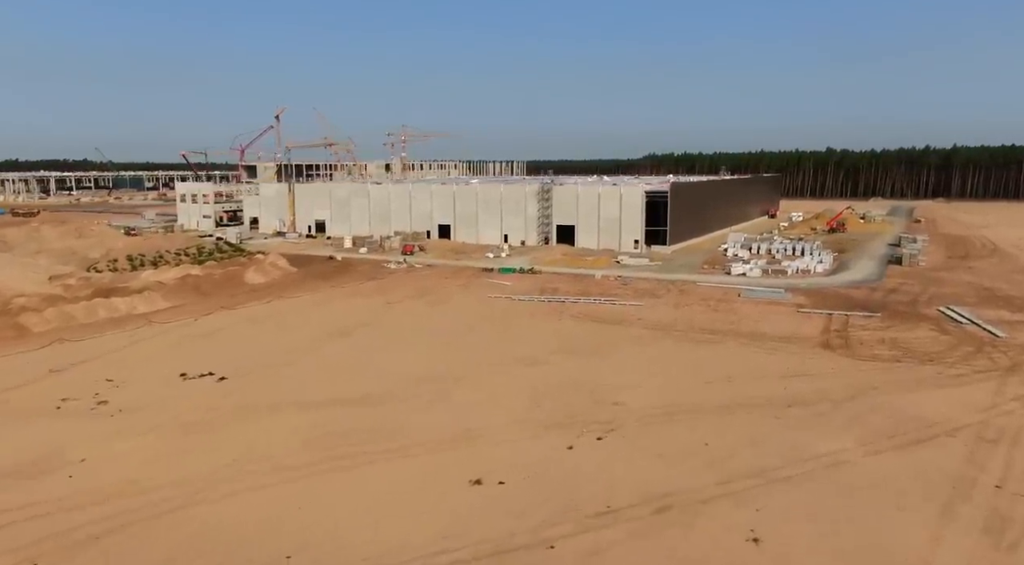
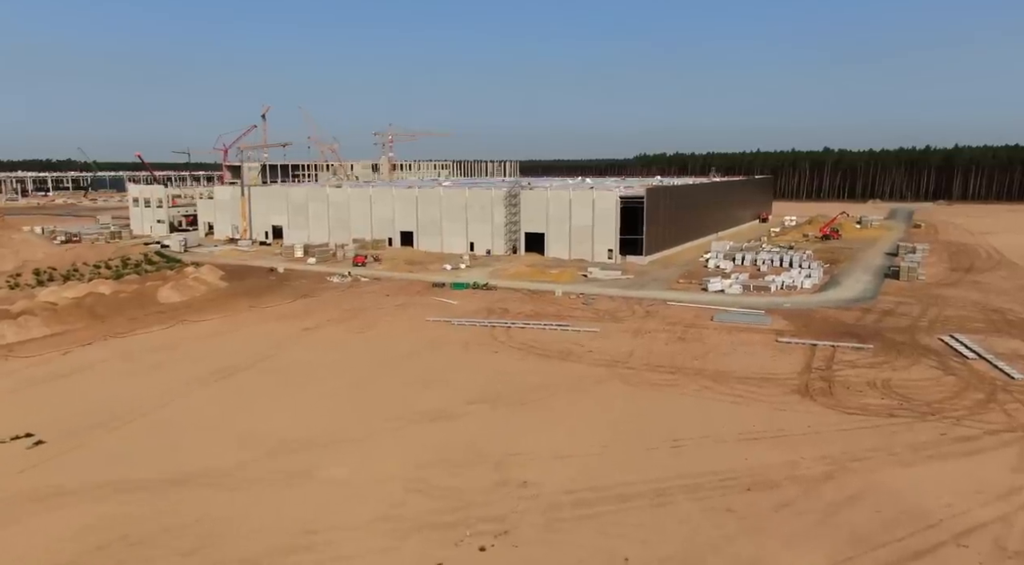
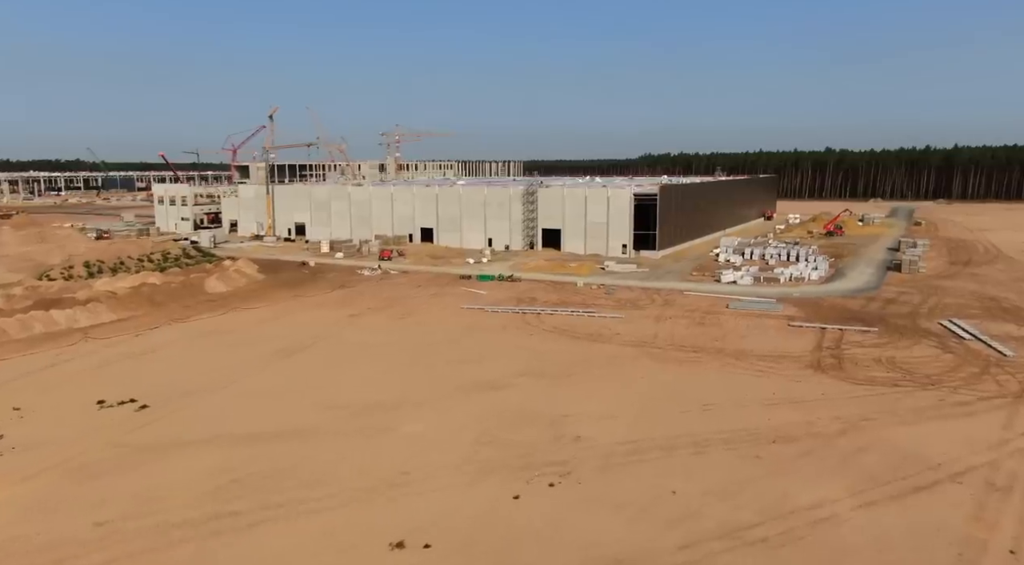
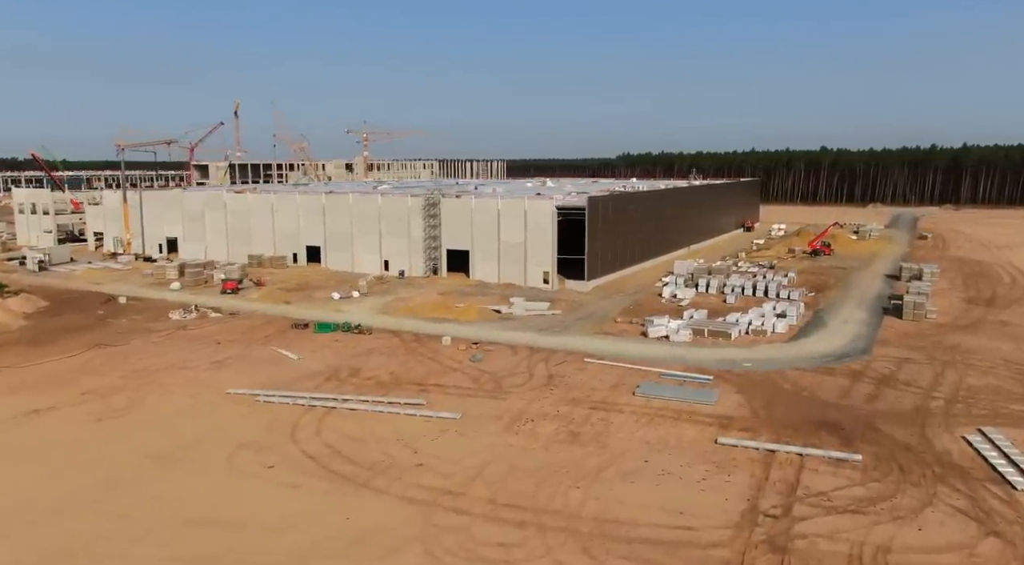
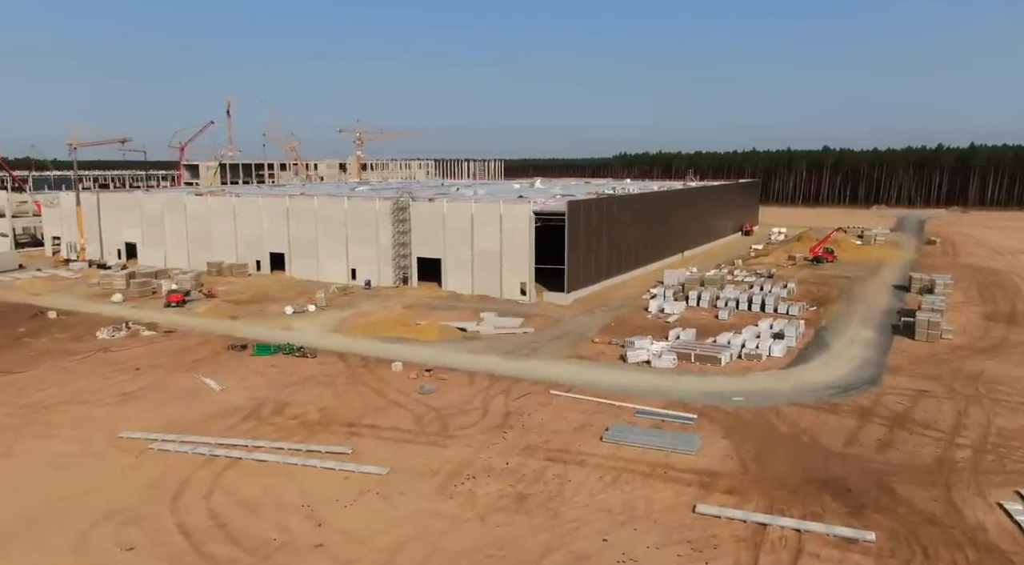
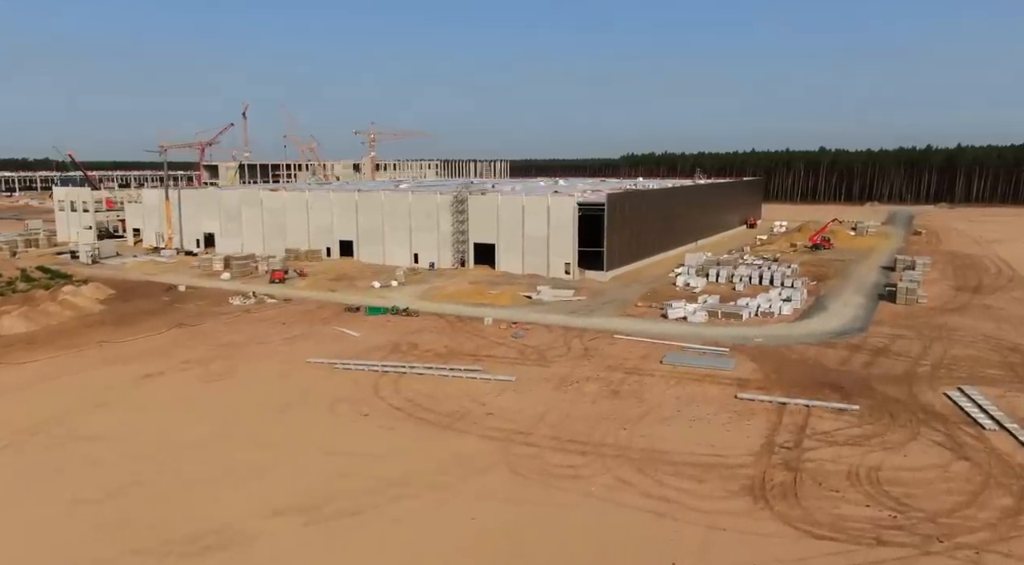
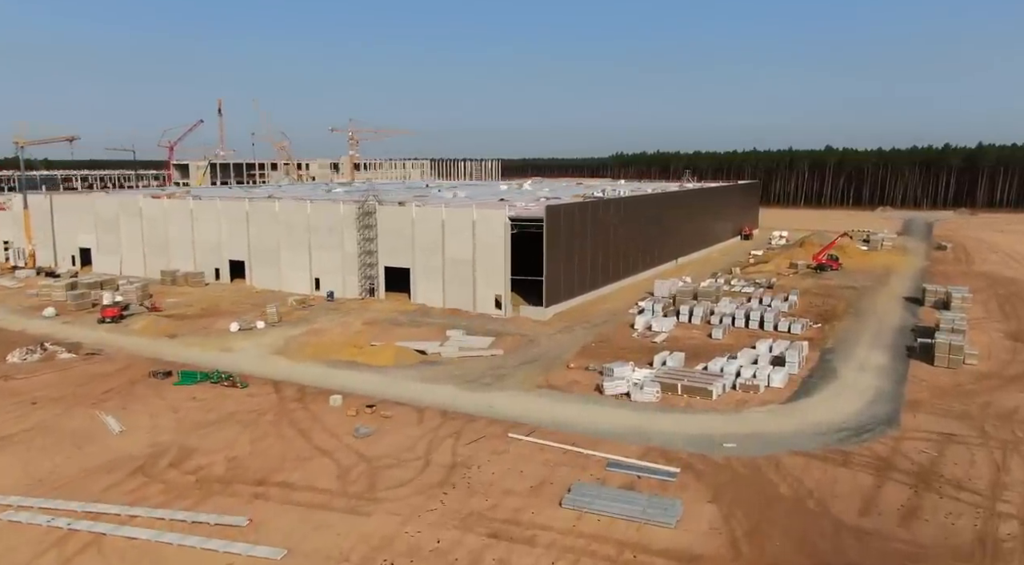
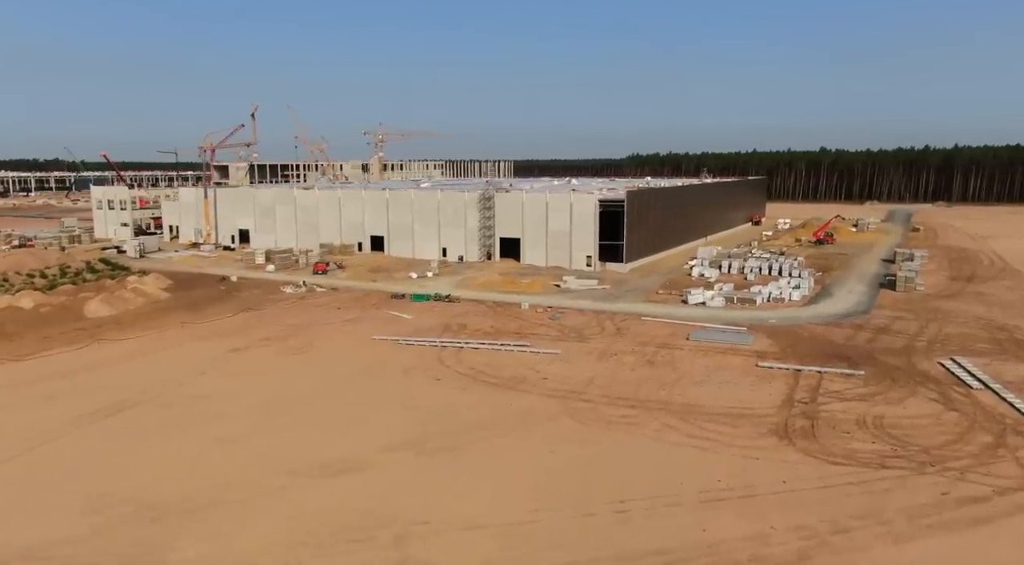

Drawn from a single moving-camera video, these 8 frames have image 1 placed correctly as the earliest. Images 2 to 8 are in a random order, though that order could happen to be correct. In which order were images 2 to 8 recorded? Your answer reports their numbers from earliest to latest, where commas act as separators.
3, 2, 8, 6, 4, 5, 7
